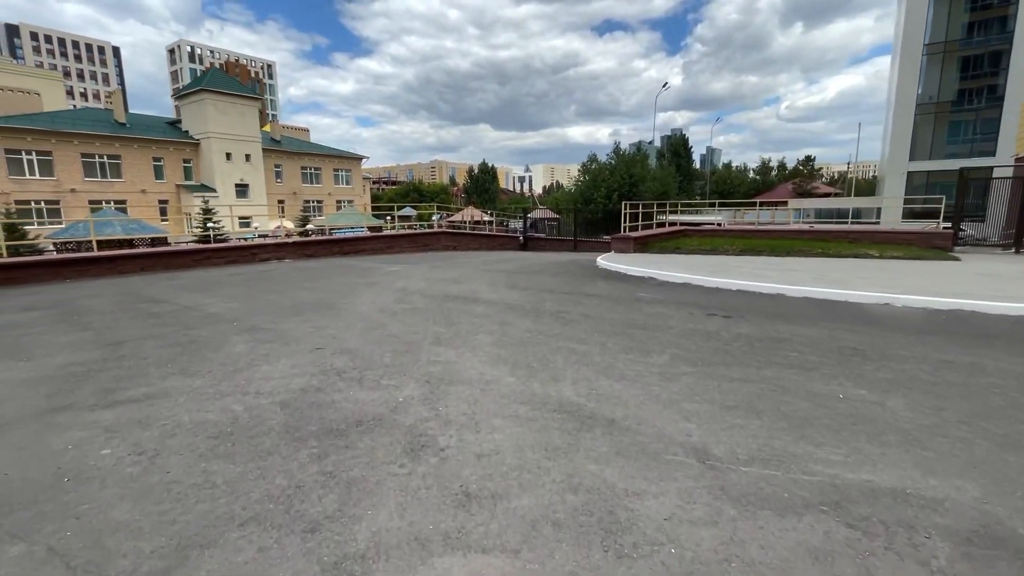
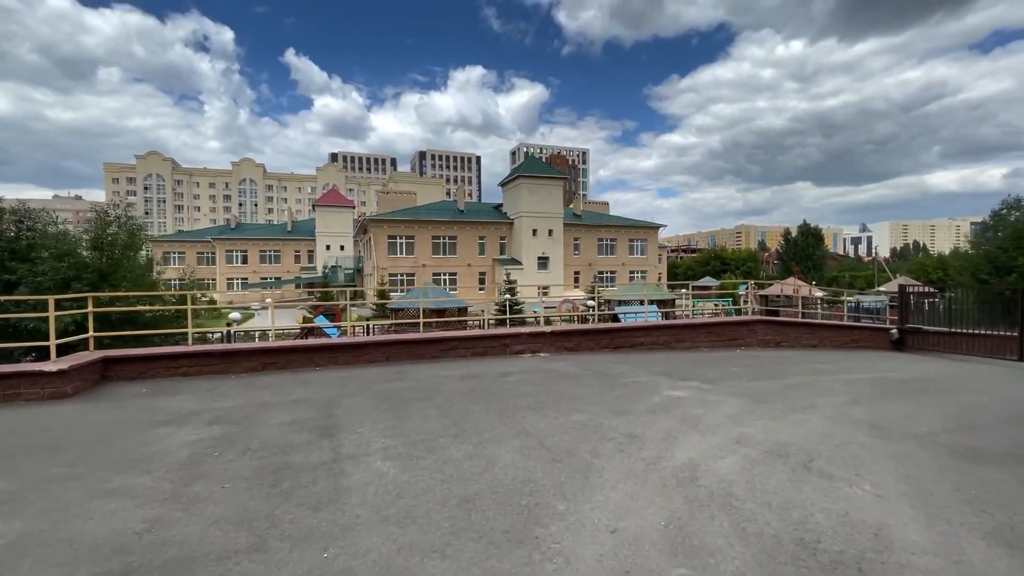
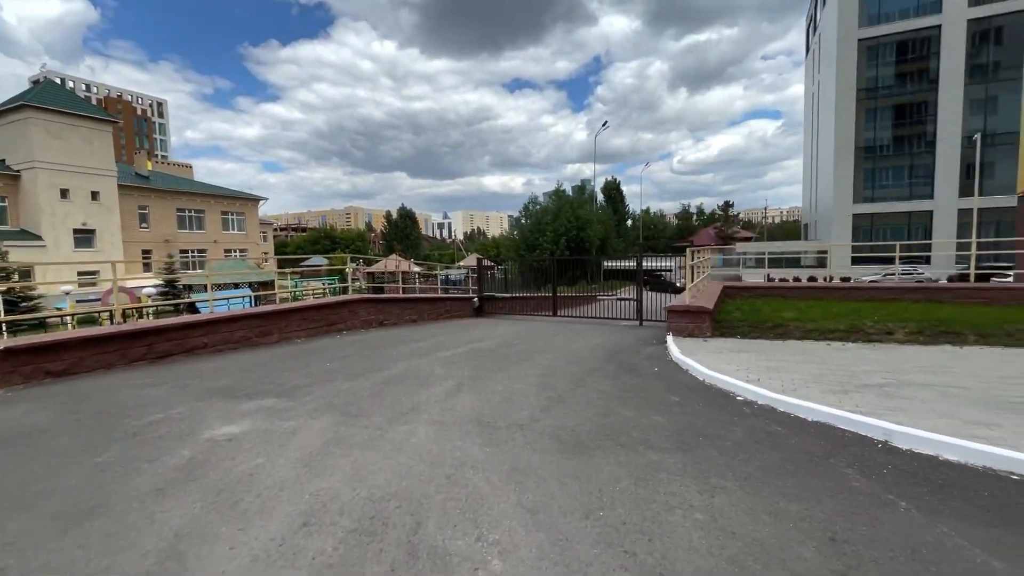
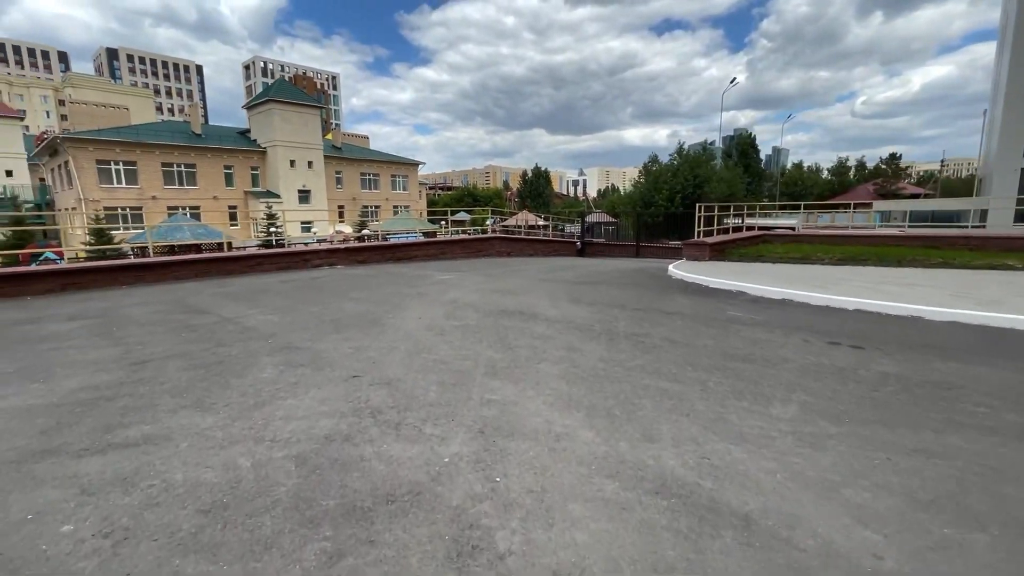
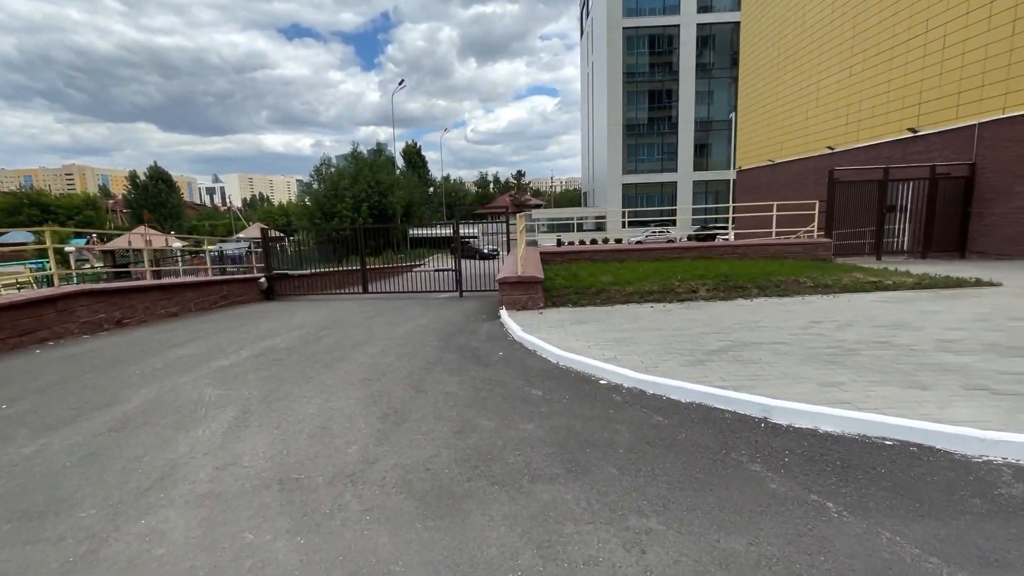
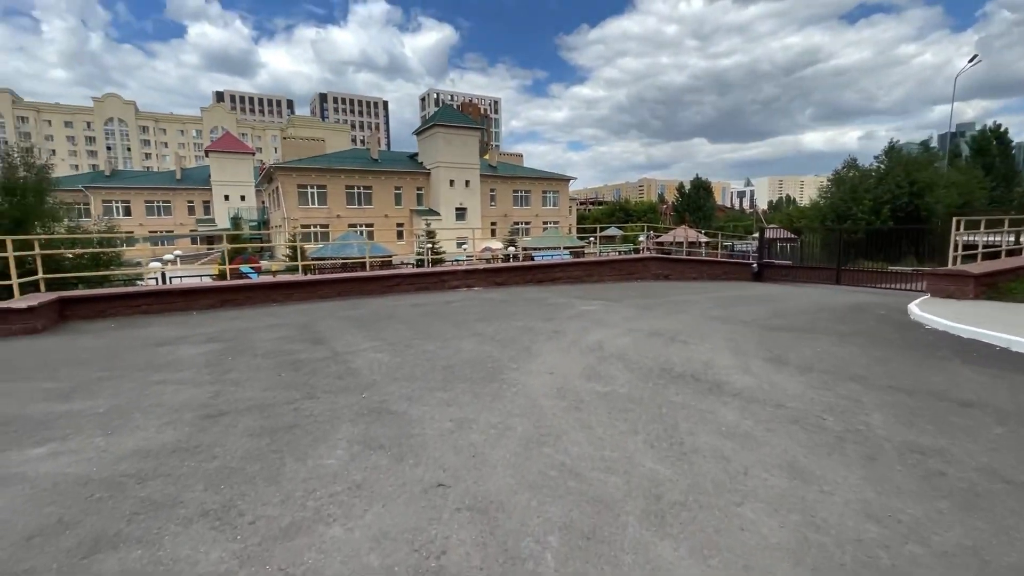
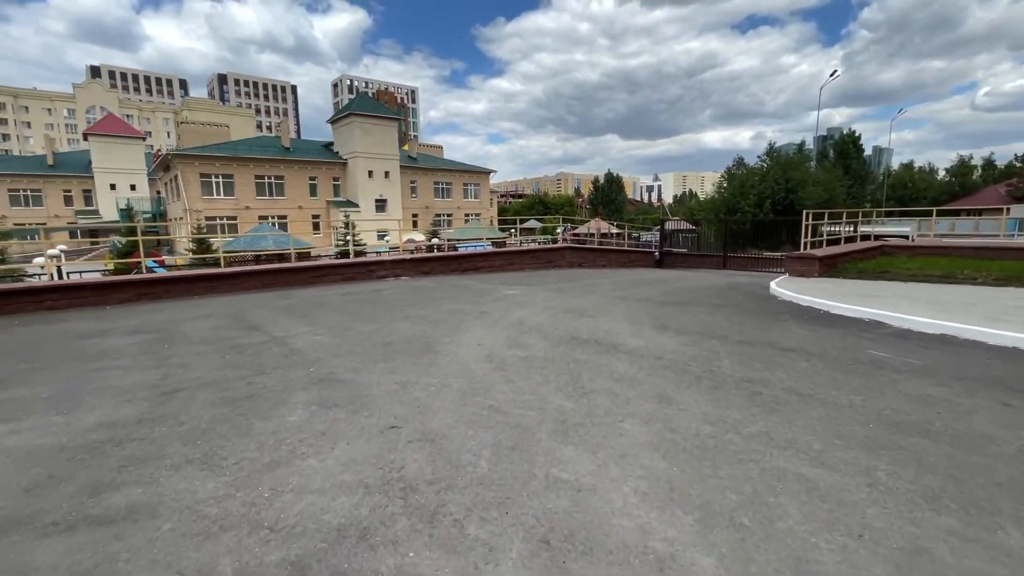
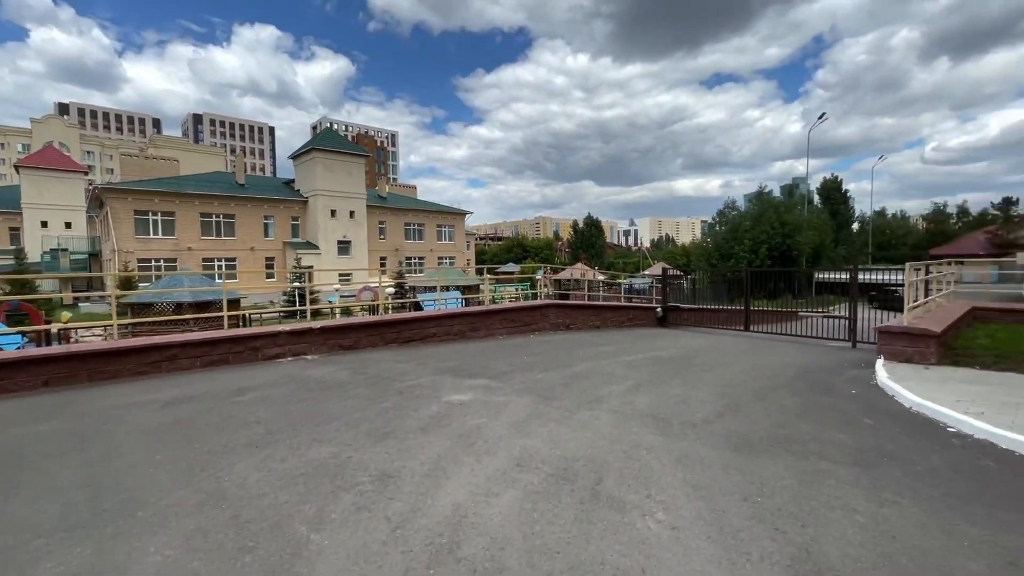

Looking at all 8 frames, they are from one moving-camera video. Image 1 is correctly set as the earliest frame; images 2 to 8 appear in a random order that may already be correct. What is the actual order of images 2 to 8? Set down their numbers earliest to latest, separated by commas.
4, 7, 6, 2, 8, 3, 5
